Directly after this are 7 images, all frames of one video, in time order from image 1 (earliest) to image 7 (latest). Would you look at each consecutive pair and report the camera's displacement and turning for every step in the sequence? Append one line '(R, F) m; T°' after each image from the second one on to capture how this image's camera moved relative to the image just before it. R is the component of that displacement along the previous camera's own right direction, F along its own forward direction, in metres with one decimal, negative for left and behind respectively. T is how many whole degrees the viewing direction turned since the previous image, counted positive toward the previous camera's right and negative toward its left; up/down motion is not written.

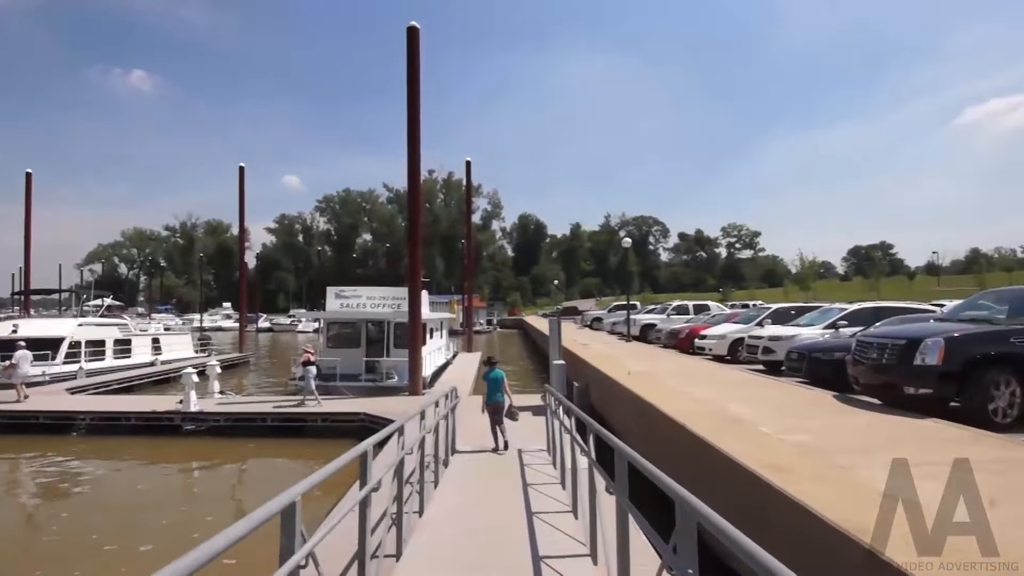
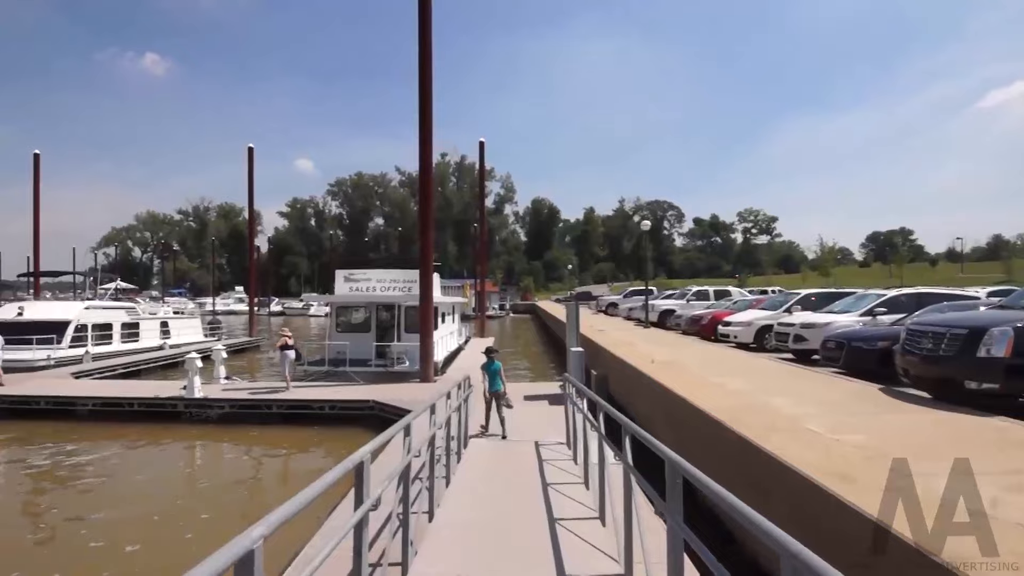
(-0.1, +0.7) m; -1°
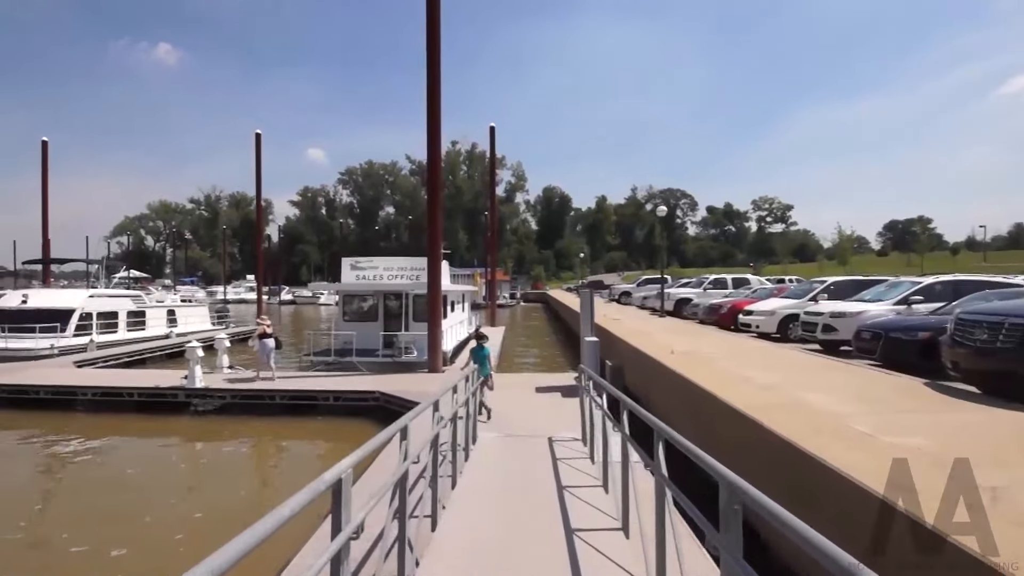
(0.0, +0.6) m; -1°
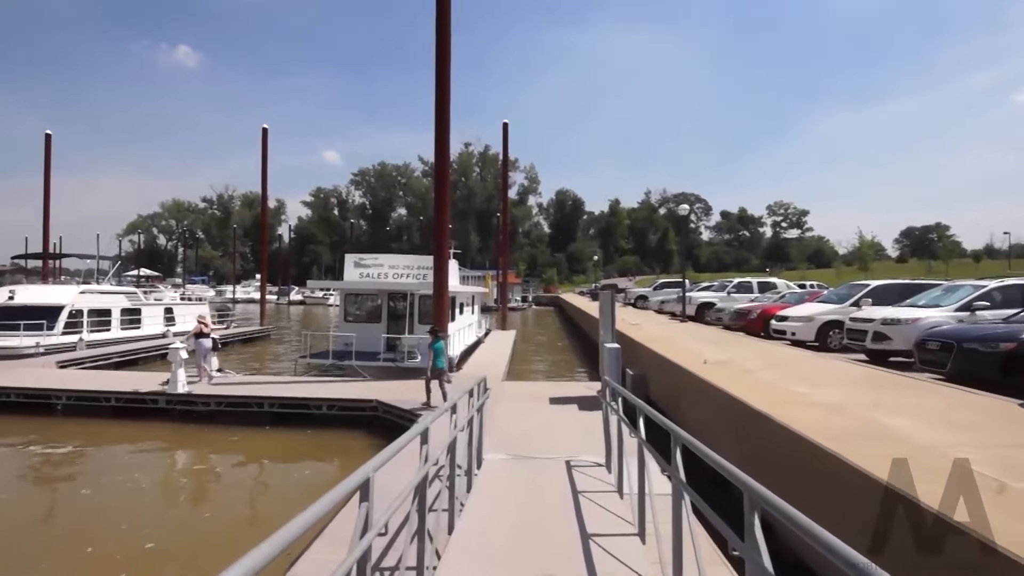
(0.0, +1.3) m; -1°
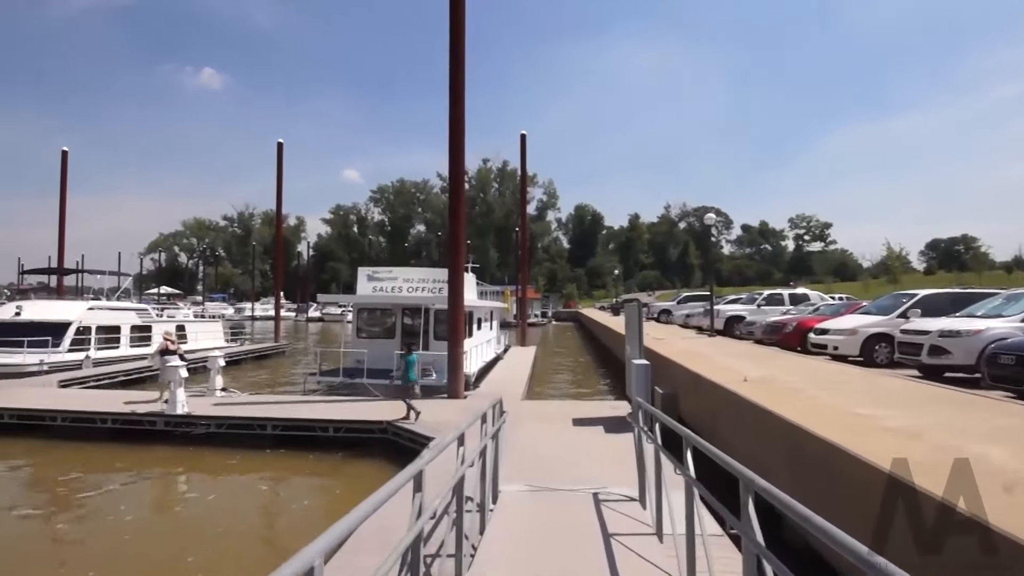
(0.0, +0.9) m; -2°
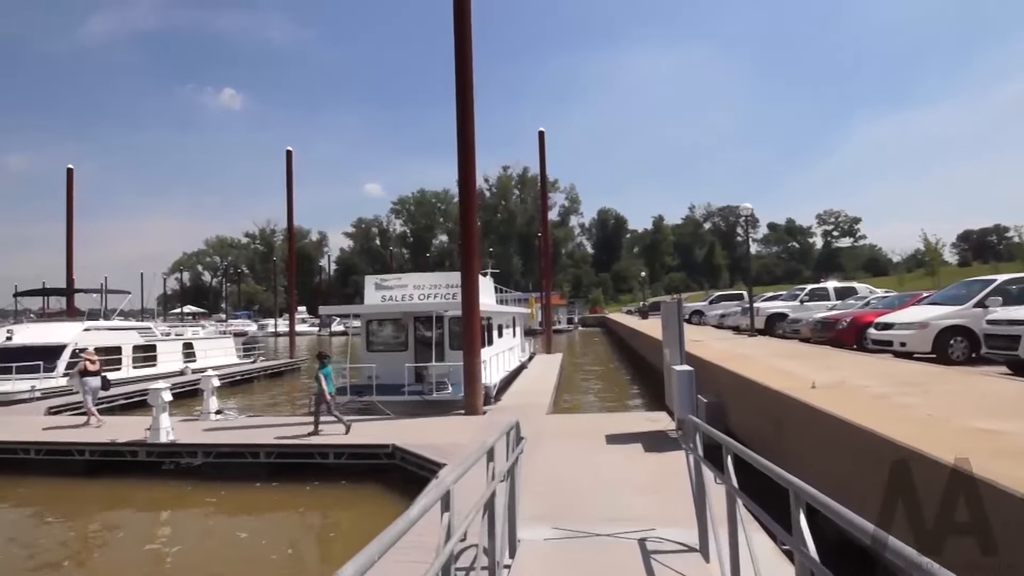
(+0.1, +1.5) m; -2°
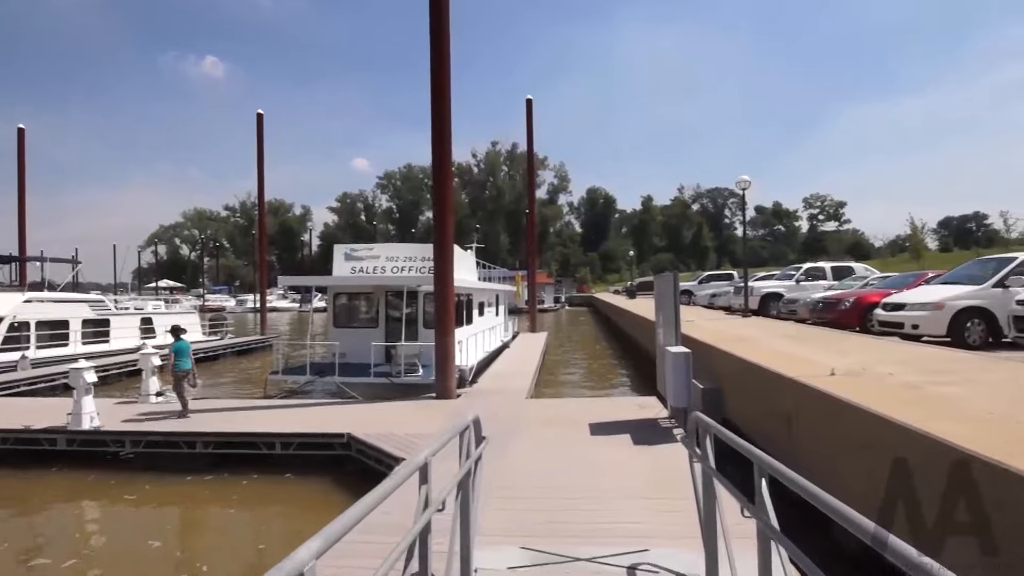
(+0.2, +1.2) m; +1°
